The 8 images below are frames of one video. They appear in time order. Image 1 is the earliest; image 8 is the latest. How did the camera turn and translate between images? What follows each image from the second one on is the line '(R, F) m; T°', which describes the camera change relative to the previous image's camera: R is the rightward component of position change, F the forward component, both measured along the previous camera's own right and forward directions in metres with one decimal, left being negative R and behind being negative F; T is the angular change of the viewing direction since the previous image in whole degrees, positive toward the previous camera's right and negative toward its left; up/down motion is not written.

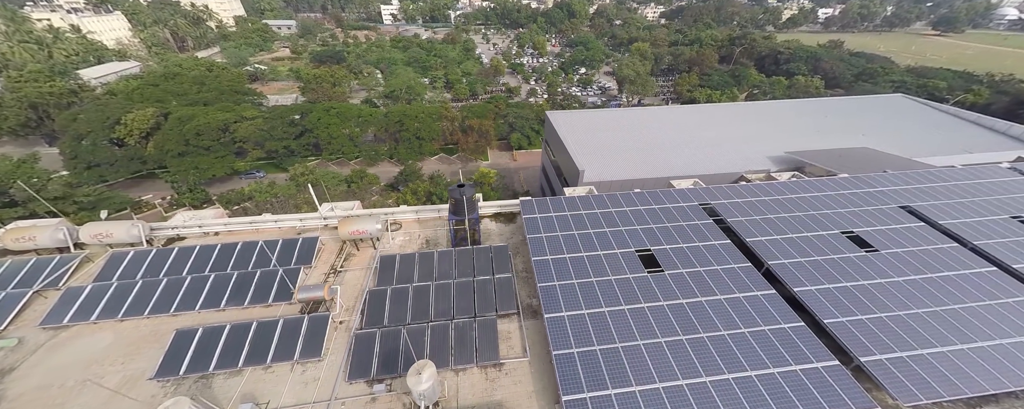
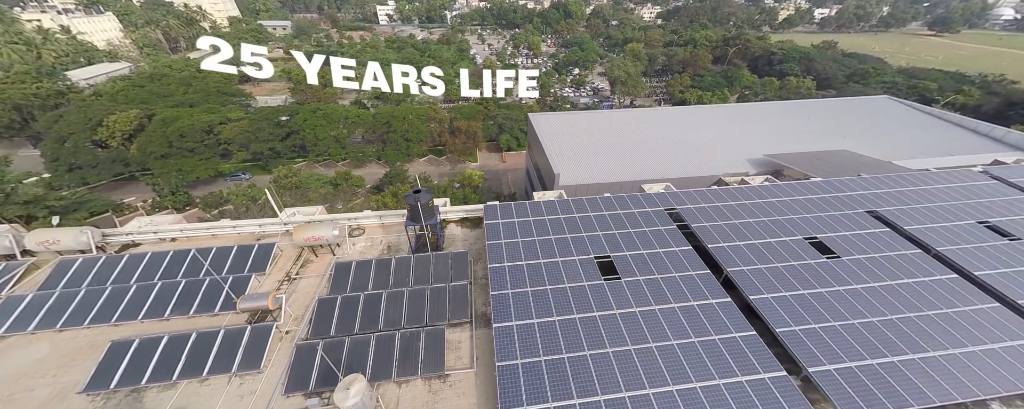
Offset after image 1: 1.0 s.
(+1.9, +0.2) m; 0°
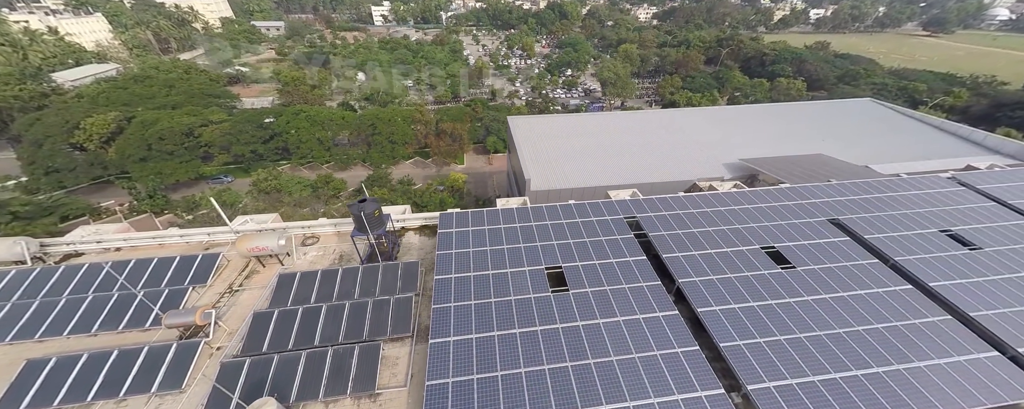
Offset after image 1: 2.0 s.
(+2.3, +0.3) m; 0°
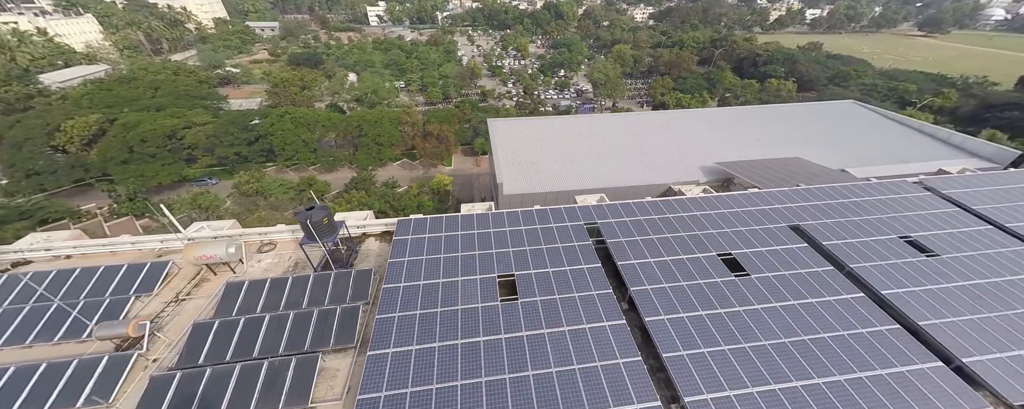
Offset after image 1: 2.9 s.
(+2.1, +0.2) m; 0°
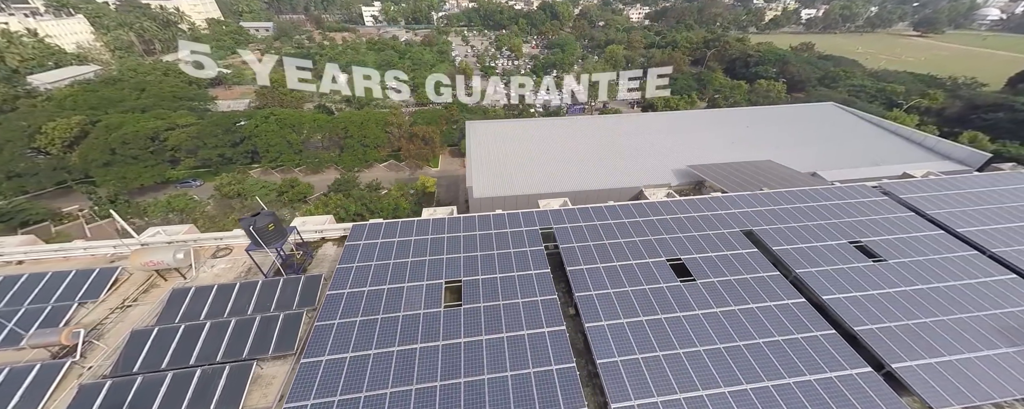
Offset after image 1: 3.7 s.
(+2.3, 0.0) m; 0°
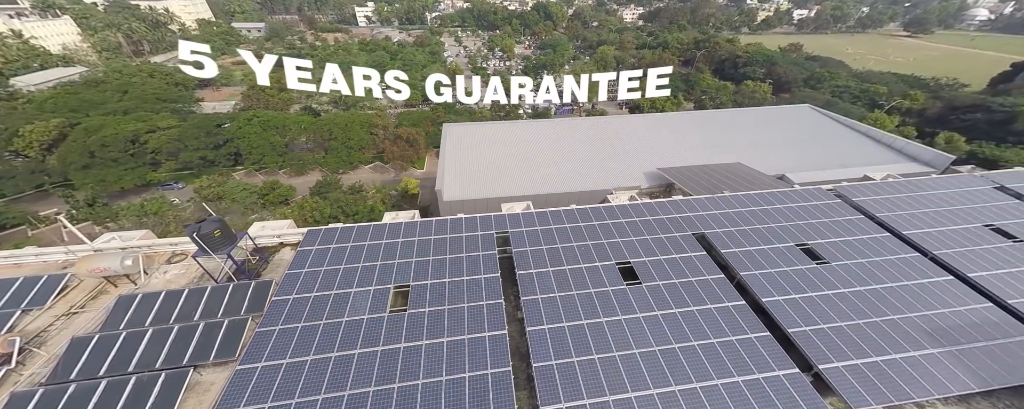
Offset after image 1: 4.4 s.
(+2.3, -0.1) m; 0°
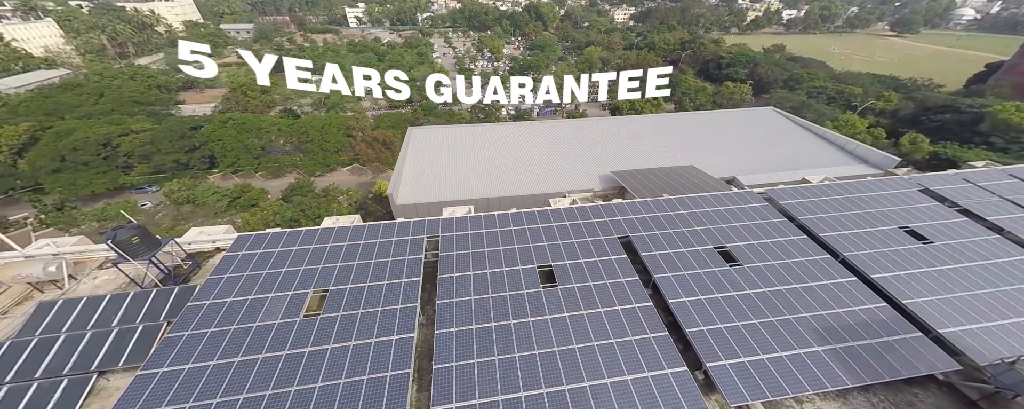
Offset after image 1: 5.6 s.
(+3.7, -0.3) m; 0°
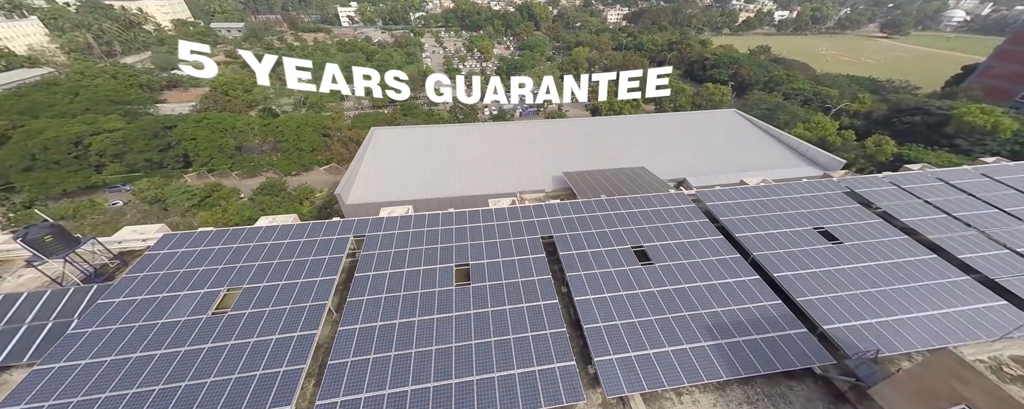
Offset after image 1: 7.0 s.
(+4.1, -0.3) m; 0°
